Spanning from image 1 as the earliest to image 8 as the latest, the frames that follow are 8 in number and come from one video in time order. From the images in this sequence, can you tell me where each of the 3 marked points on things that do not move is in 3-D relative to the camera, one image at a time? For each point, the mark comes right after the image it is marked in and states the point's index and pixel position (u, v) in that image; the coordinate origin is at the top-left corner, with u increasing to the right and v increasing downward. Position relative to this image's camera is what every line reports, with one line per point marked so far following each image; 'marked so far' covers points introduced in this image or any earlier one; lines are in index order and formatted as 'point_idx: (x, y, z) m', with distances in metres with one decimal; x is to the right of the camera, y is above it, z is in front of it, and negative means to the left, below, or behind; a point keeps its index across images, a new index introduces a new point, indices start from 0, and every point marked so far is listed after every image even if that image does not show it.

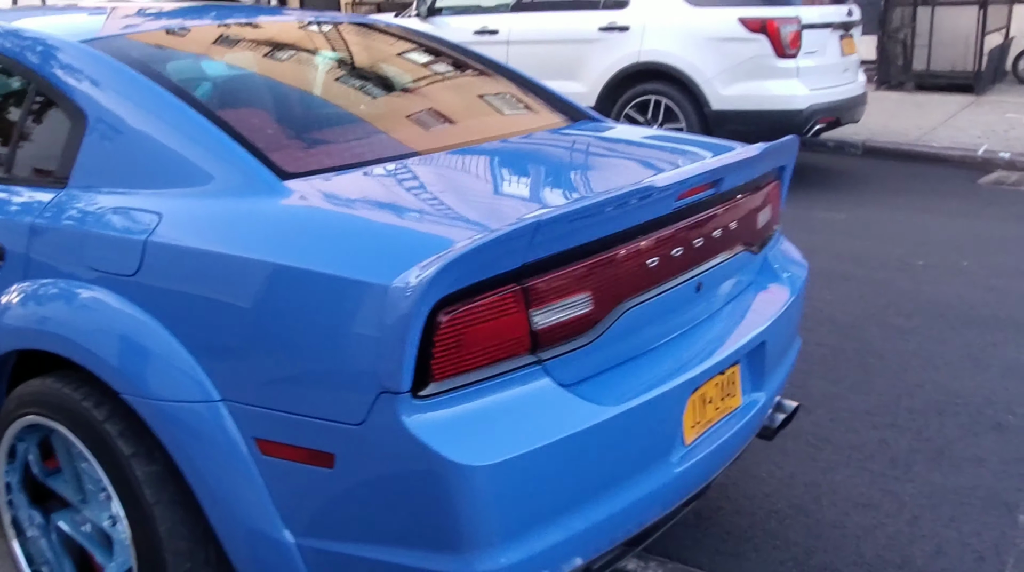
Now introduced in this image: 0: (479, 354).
0: (-0.1, -0.1, +2.1) m
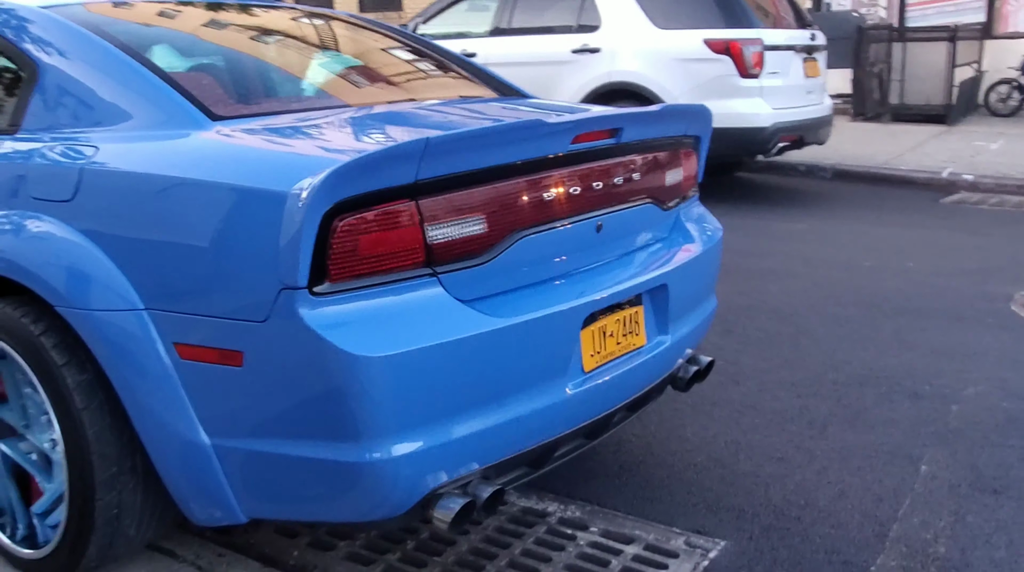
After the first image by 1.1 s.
0: (-0.3, +0.1, +2.3) m
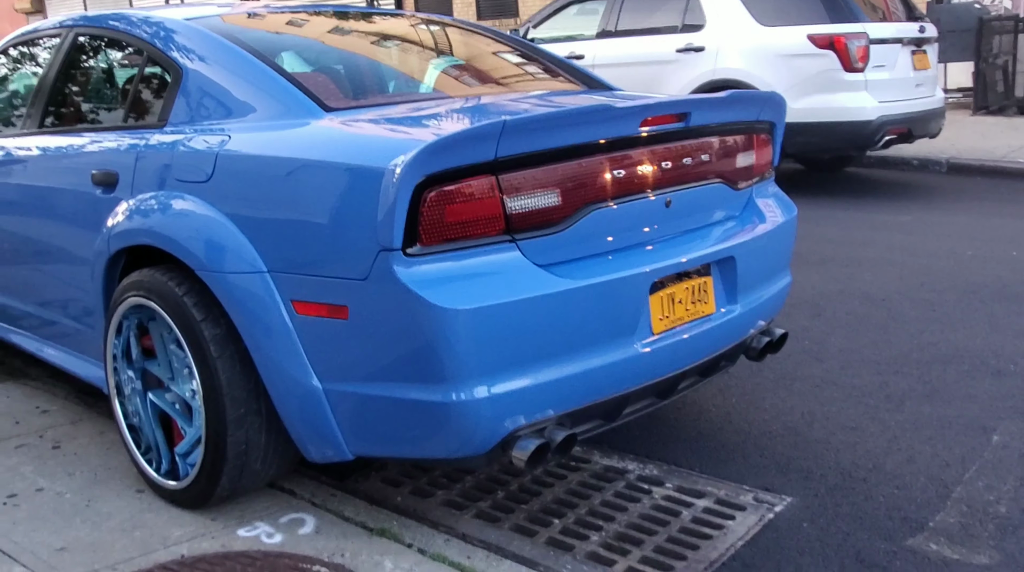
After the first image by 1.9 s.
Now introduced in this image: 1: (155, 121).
0: (-0.1, +0.2, +2.7) m
1: (-1.3, +0.6, +3.7) m
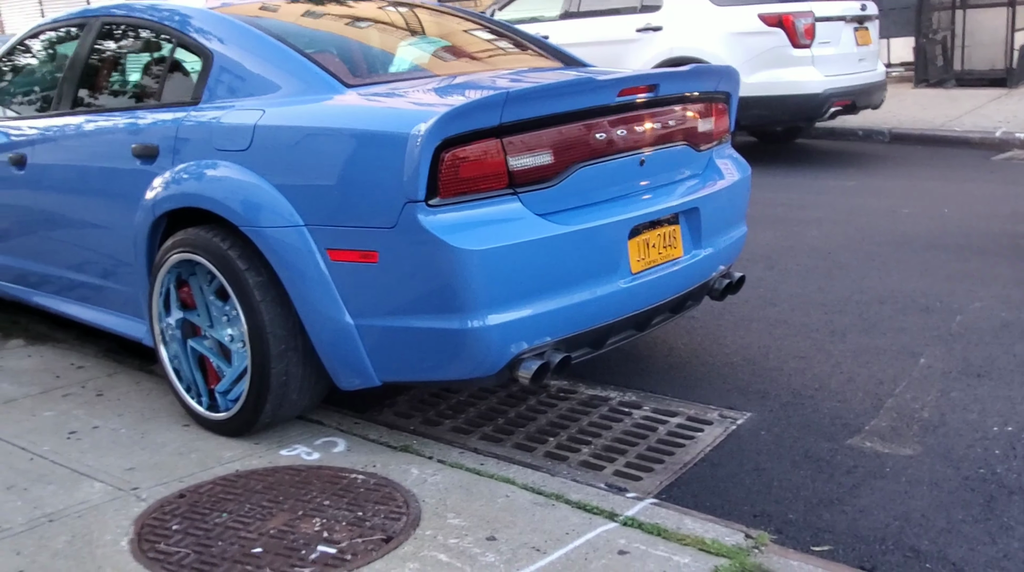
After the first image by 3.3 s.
0: (-0.1, +0.3, +3.2) m
1: (-1.4, +0.8, +4.2) m
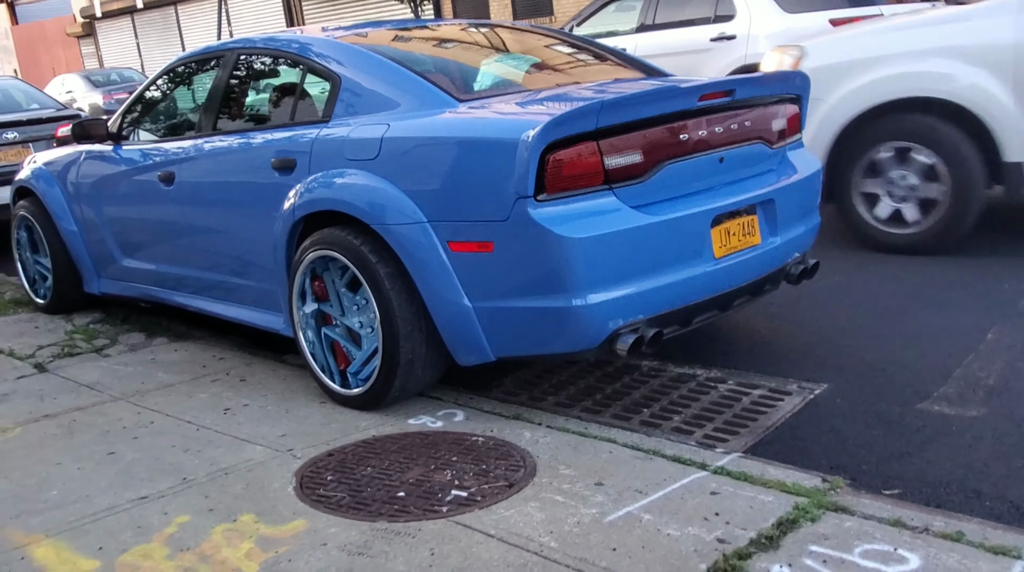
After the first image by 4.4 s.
0: (+0.2, +0.4, +3.7) m
1: (-1.0, +0.8, +4.7) m
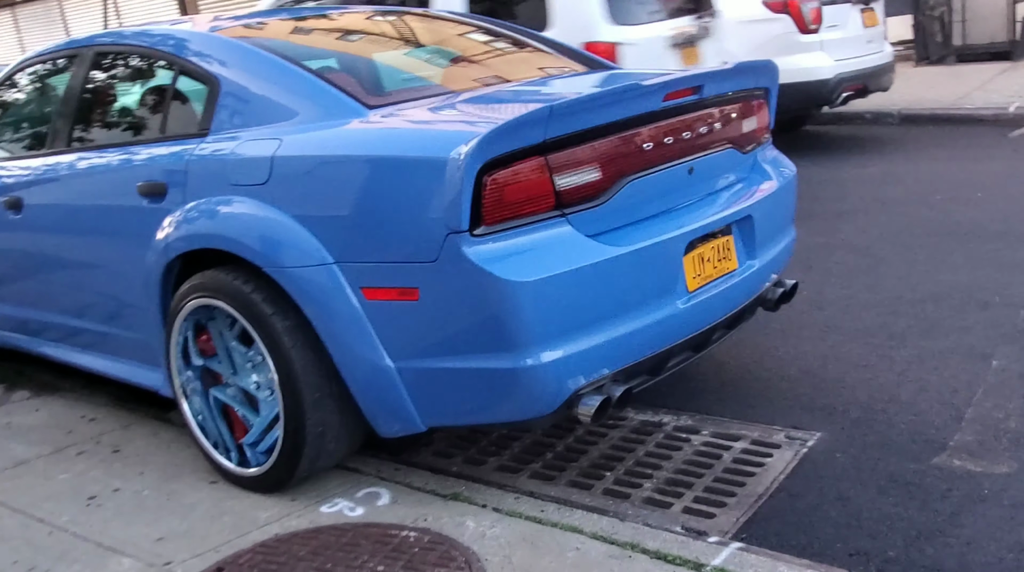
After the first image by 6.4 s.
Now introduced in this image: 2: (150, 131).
0: (0.0, +0.2, +2.9) m
1: (-1.3, +0.6, +3.9) m
2: (-1.5, +0.6, +4.0) m
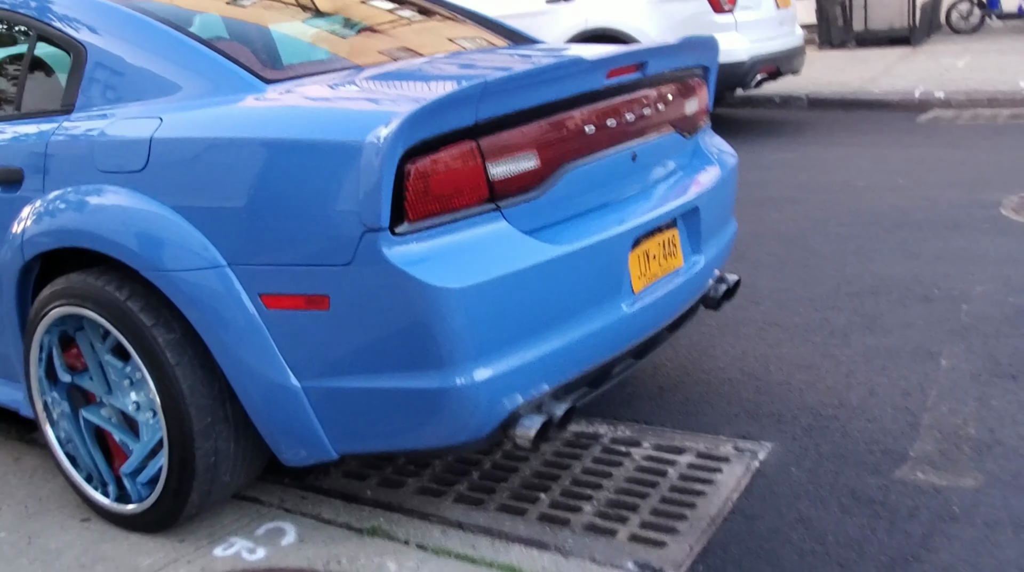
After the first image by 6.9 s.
0: (-0.2, +0.2, +2.5) m
1: (-1.6, +0.6, +3.3) m
2: (-1.8, +0.6, +3.5) m
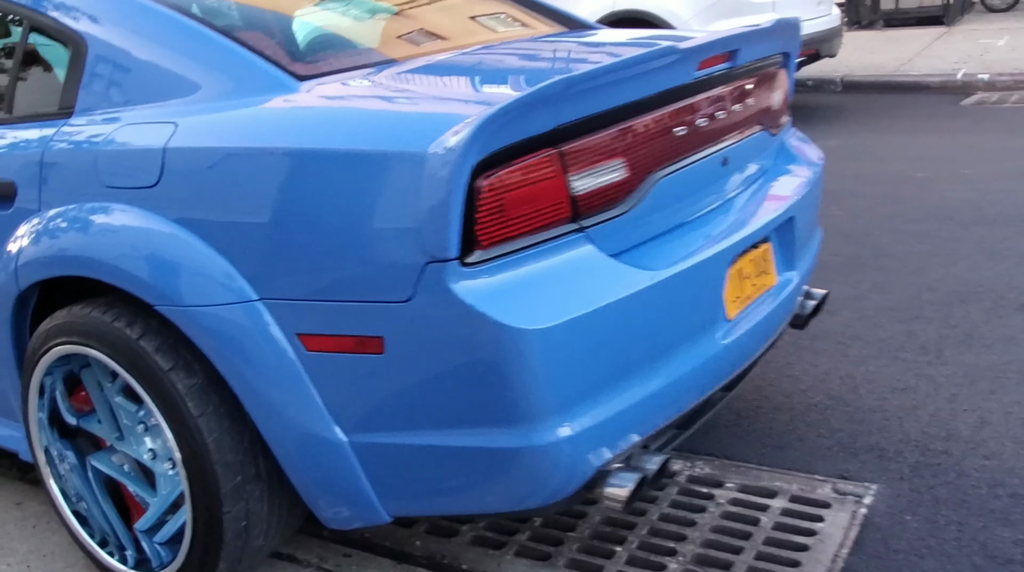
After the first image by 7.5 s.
0: (0.0, +0.1, +2.1) m
1: (-1.4, +0.5, +2.9) m
2: (-1.6, +0.5, +3.0) m
